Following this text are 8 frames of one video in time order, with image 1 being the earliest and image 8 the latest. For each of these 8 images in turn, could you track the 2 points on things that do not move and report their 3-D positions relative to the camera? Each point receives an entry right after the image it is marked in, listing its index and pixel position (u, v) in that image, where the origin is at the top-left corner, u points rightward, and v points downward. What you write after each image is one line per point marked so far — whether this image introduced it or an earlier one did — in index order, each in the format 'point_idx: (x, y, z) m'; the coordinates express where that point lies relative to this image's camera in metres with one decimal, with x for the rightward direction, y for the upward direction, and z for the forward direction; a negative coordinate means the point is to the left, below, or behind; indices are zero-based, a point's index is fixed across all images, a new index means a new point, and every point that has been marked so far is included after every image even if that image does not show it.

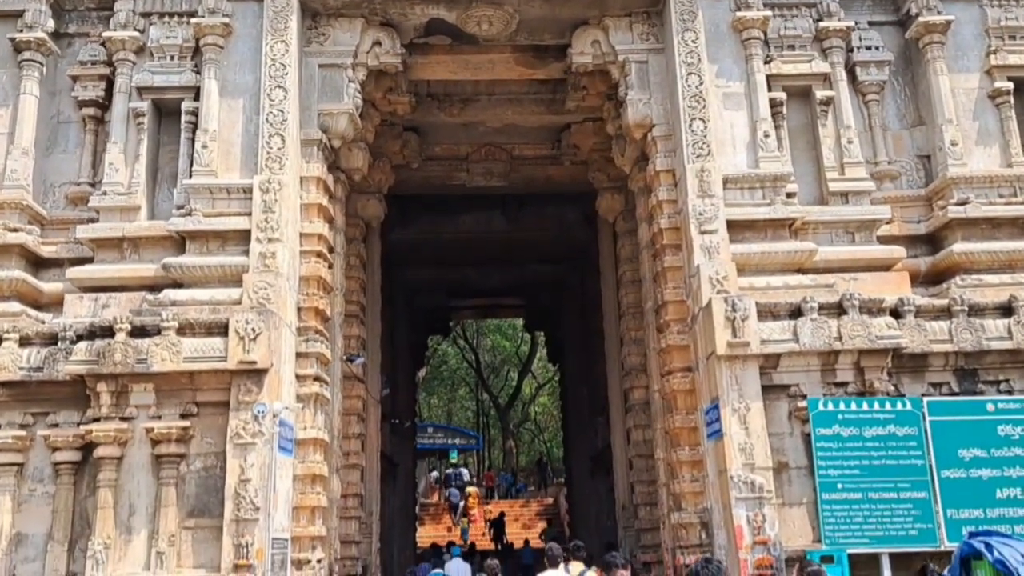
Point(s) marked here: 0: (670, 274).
0: (+1.4, +0.1, +8.5) m
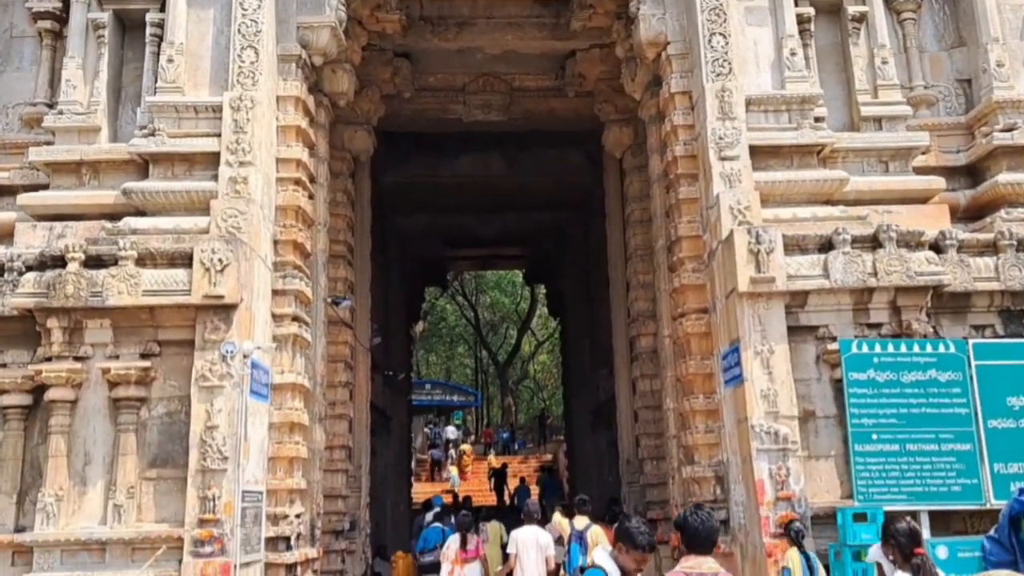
0: (+1.4, +0.7, +7.7) m
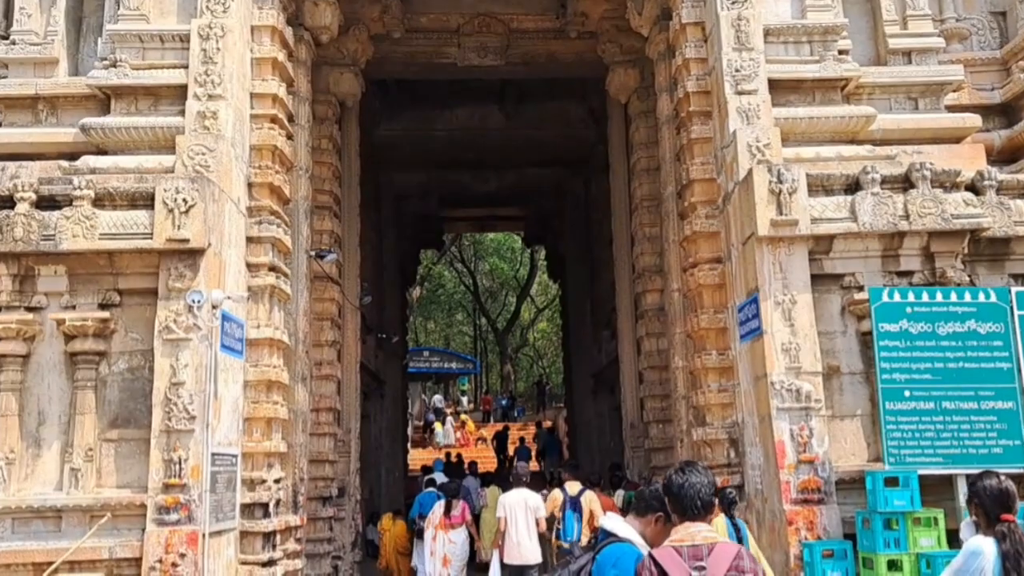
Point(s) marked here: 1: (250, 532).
0: (+1.4, +1.0, +7.1) m
1: (-1.7, -1.6, +6.3) m
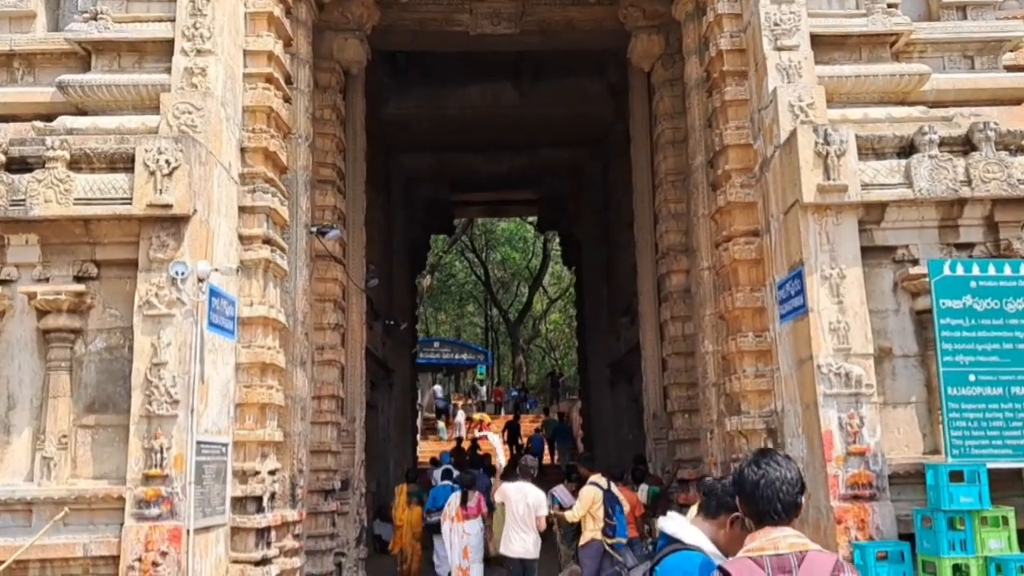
0: (+1.5, +1.2, +6.5) m
1: (-1.6, -1.5, +5.8) m
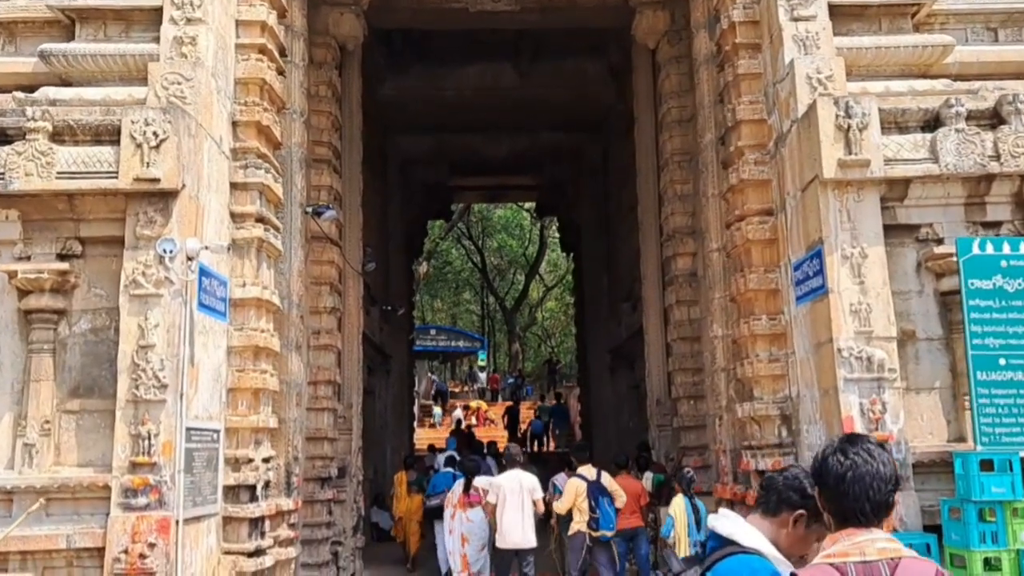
0: (+1.5, +1.3, +6.2) m
1: (-1.6, -1.3, +5.5) m
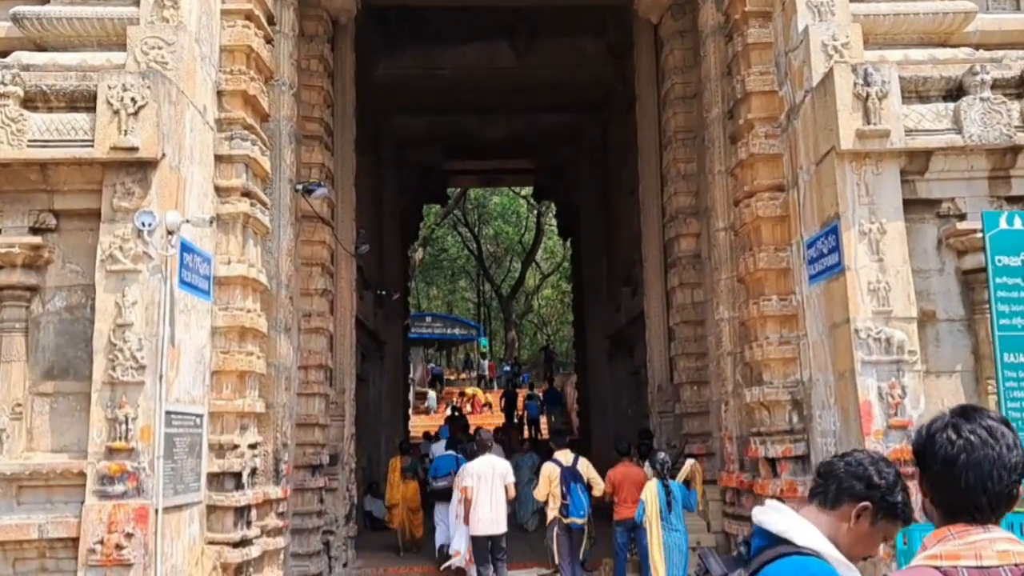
0: (+1.5, +1.4, +5.9) m
1: (-1.6, -1.2, +5.3) m
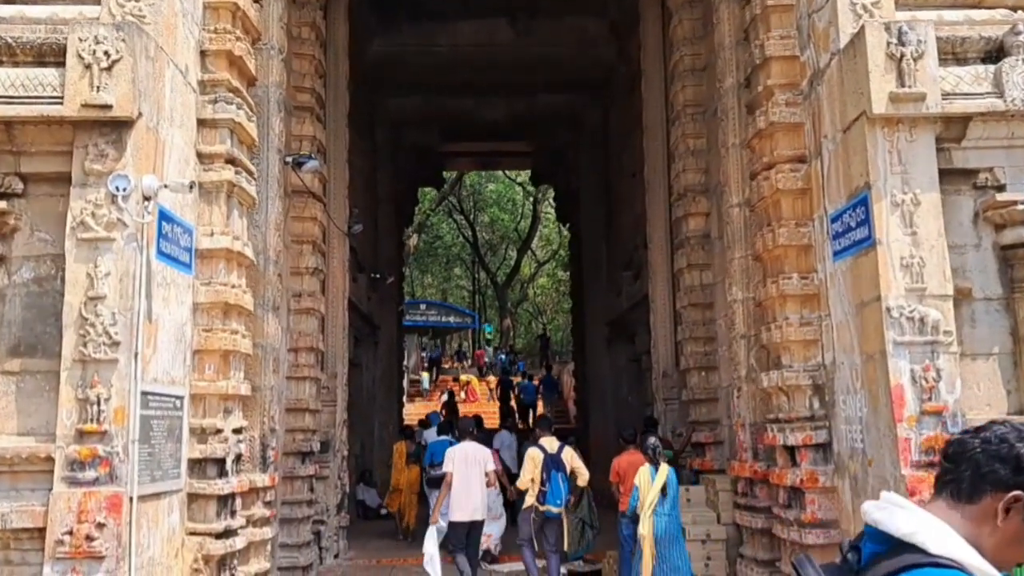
0: (+1.5, +1.6, +5.6) m
1: (-1.6, -1.1, +4.9) m
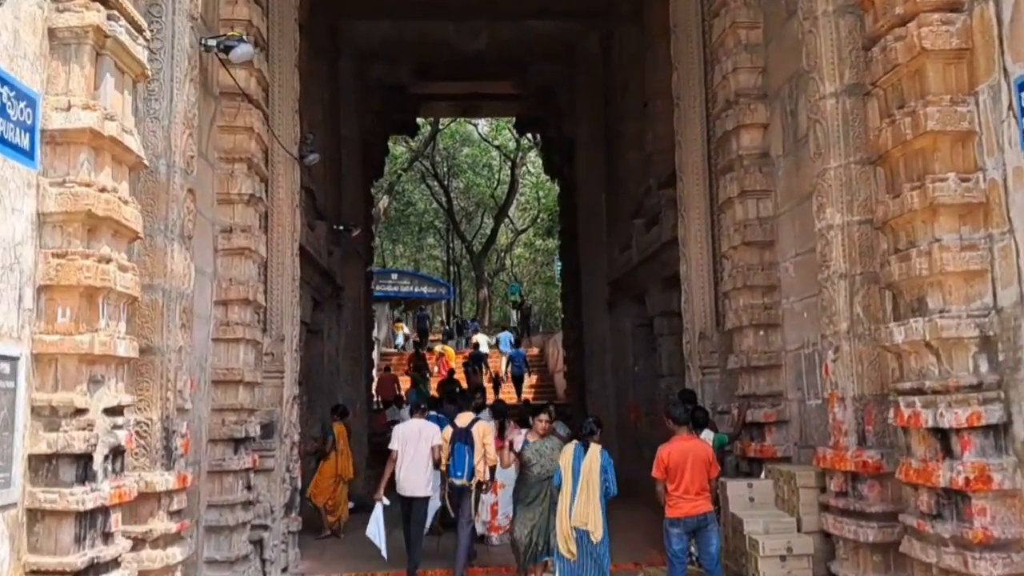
0: (+1.6, +1.9, +3.8) m
1: (-1.5, -0.7, +3.1) m
